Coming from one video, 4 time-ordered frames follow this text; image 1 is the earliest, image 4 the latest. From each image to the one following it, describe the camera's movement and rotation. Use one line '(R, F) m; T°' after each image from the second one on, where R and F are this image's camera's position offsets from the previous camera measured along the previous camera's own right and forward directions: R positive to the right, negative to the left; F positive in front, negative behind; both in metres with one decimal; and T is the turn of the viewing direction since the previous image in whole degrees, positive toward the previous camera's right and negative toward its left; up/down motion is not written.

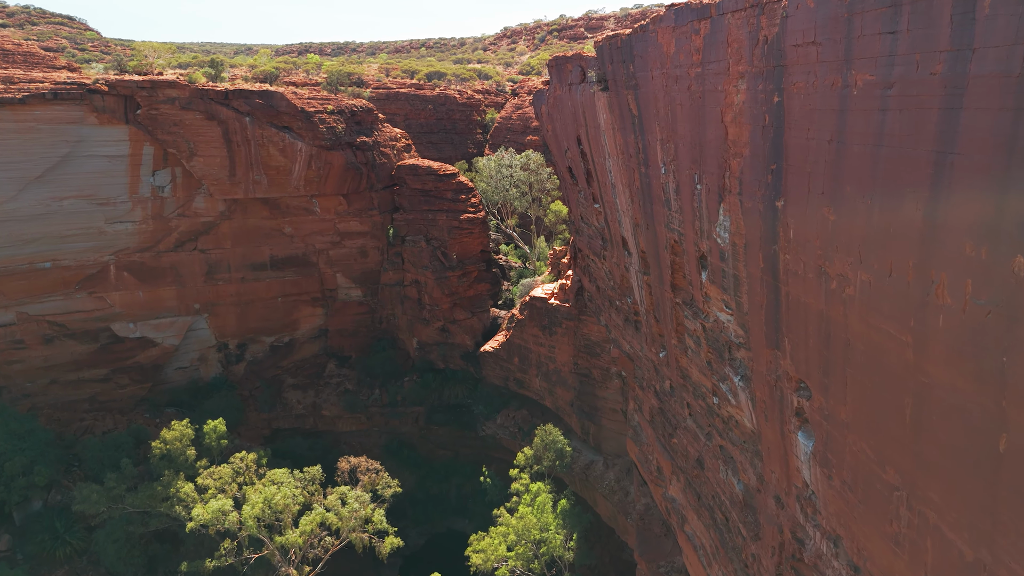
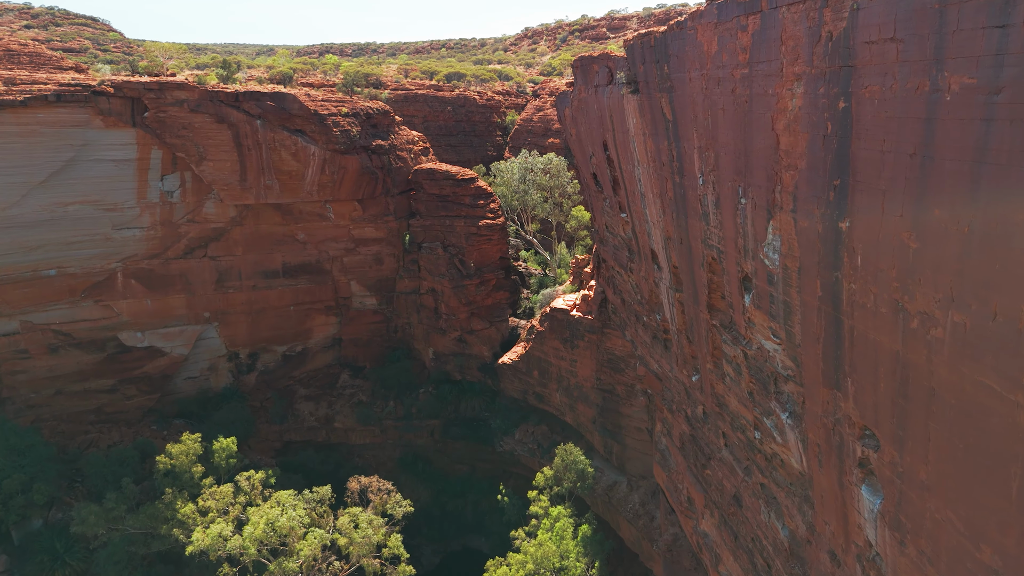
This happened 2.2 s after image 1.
(0.0, +0.7) m; -2°
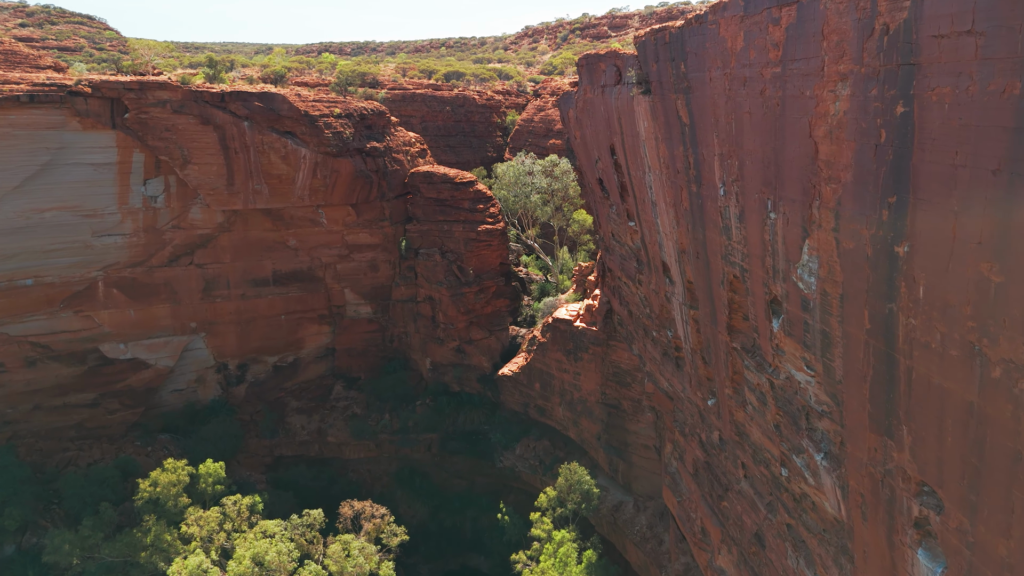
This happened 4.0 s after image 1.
(0.0, +0.7) m; 0°
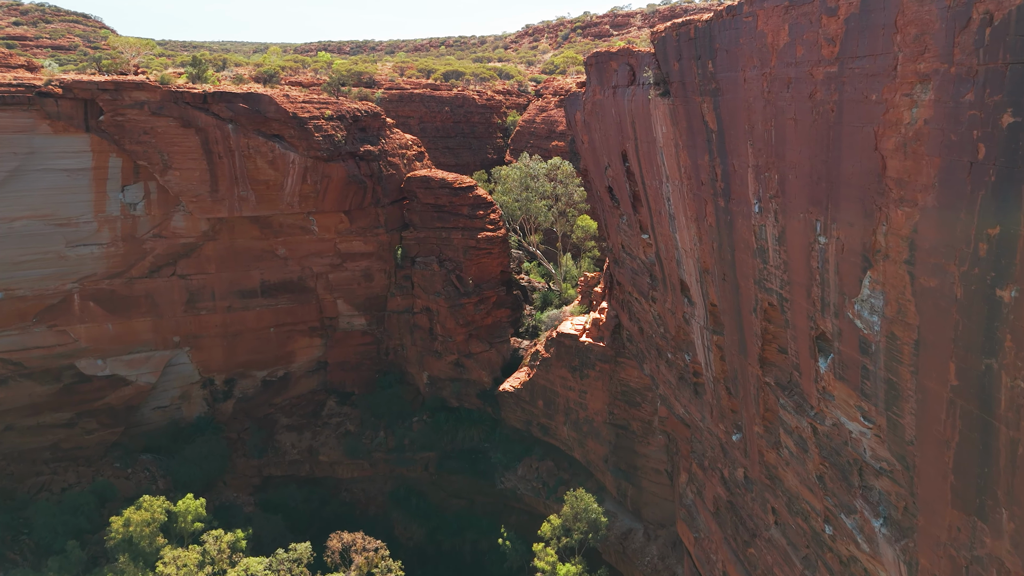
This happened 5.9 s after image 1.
(0.0, +0.8) m; 0°
